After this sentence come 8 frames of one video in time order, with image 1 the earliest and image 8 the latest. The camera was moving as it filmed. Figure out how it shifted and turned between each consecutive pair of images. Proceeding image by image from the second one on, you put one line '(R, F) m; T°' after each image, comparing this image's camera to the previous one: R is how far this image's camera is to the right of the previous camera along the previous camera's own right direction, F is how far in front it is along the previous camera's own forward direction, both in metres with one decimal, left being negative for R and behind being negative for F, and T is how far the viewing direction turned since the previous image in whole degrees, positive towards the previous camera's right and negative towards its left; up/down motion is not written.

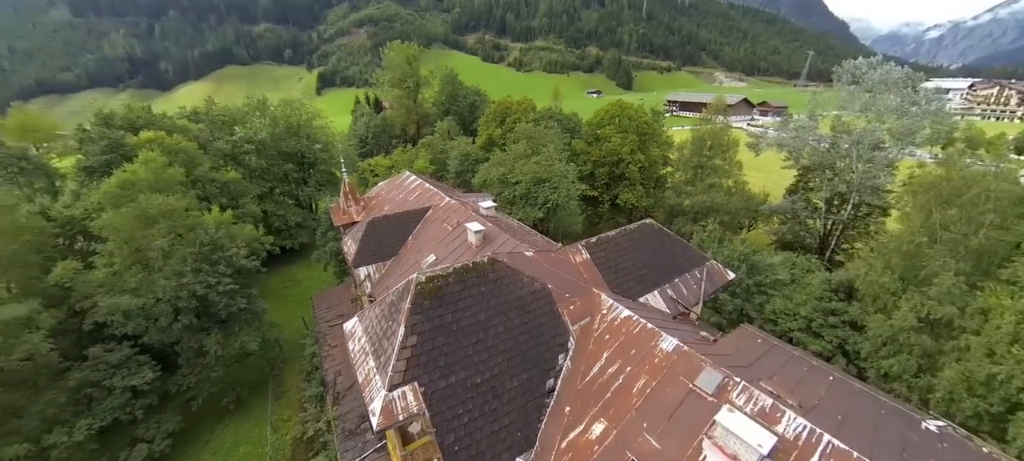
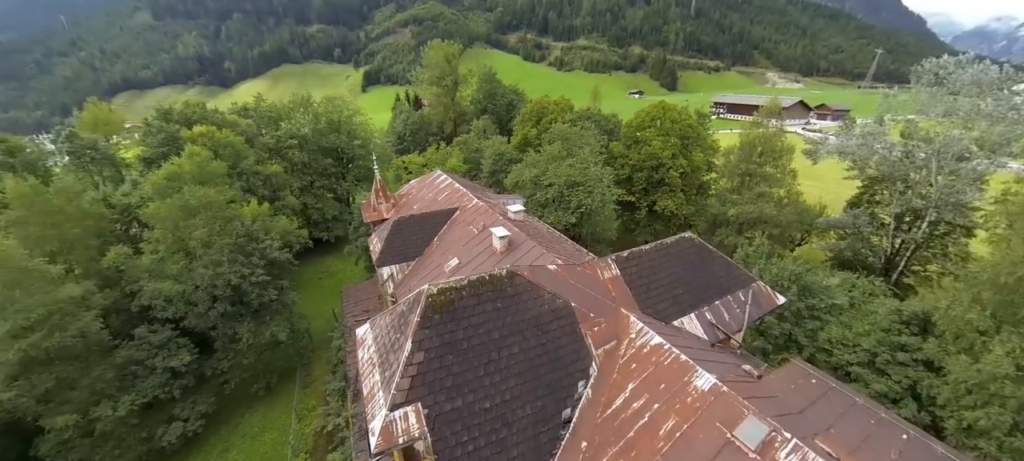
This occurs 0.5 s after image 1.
(+0.3, +0.9) m; -5°
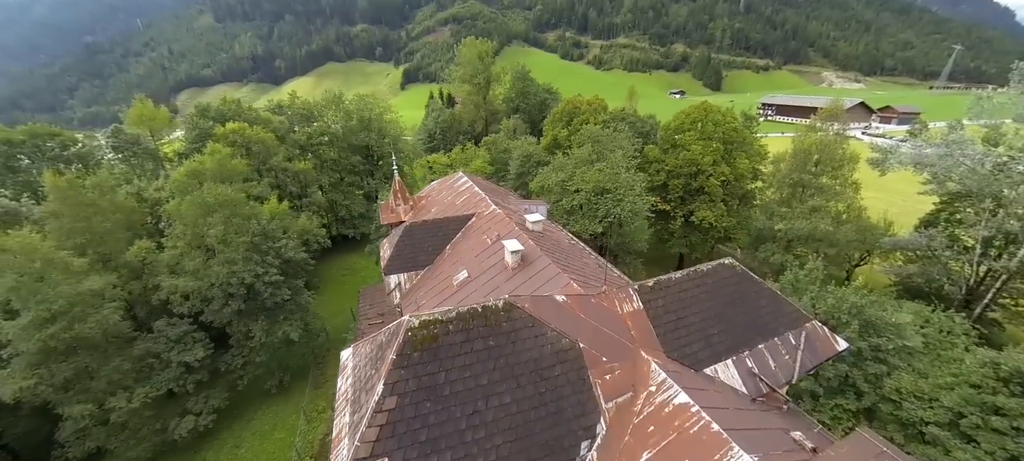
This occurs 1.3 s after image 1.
(+0.7, +1.6) m; -5°
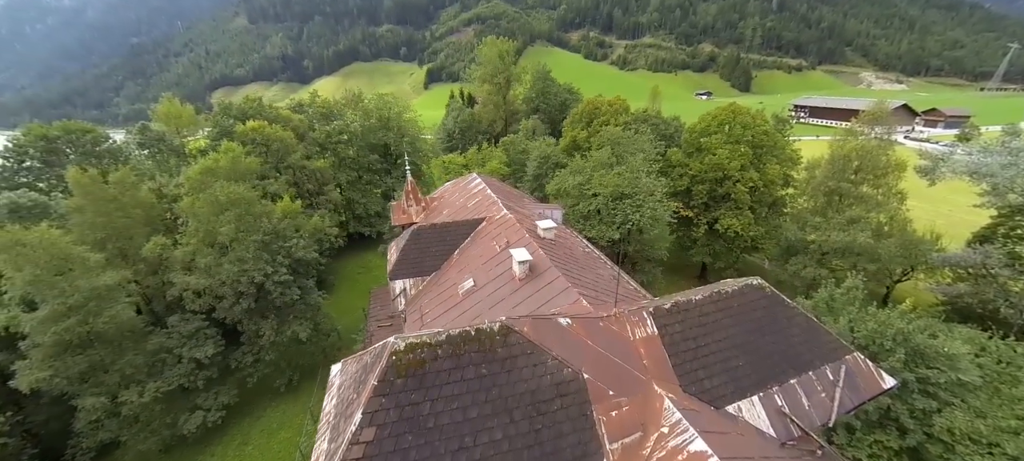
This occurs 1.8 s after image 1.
(+0.4, +0.9) m; -3°
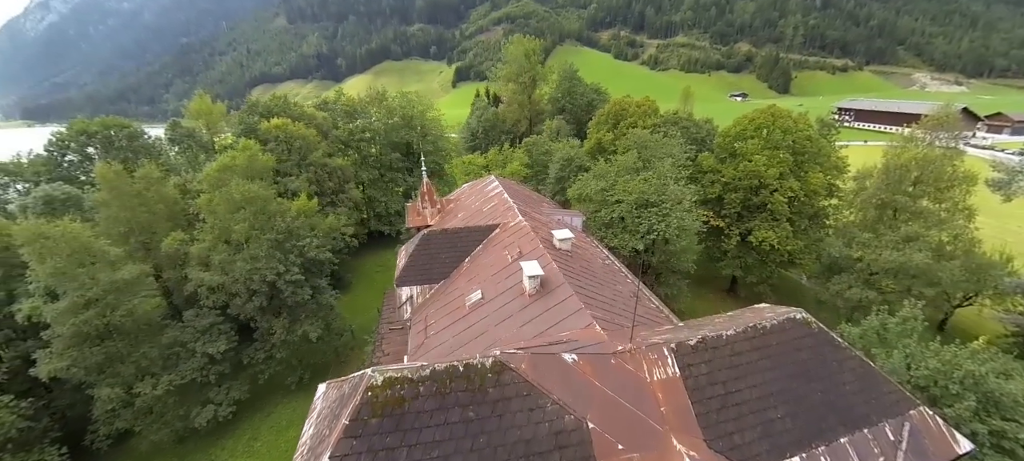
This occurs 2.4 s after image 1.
(+0.4, +1.1) m; -3°
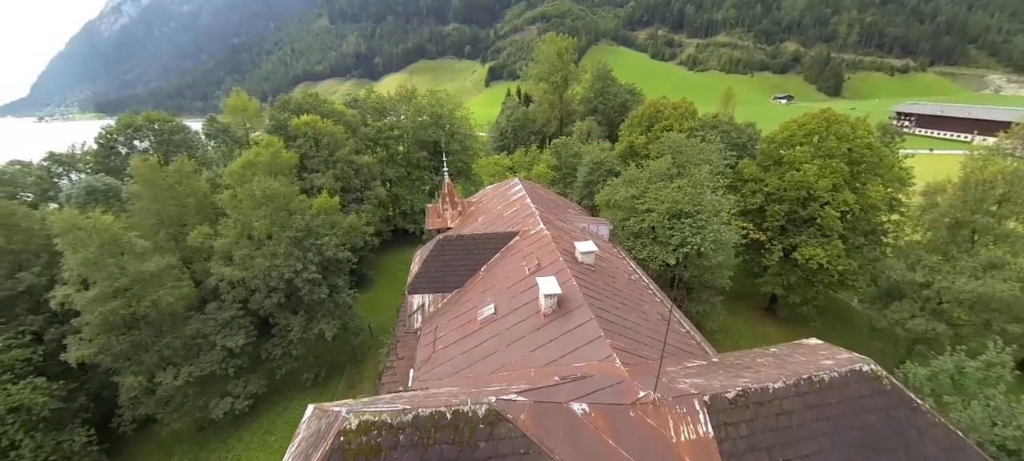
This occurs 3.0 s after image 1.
(+0.4, +1.1) m; -4°
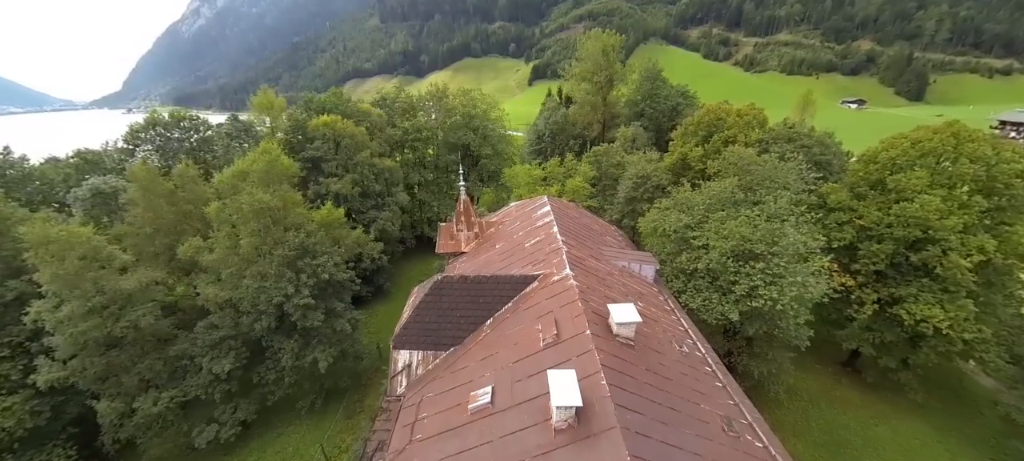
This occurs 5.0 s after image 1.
(+0.7, +3.8) m; -5°
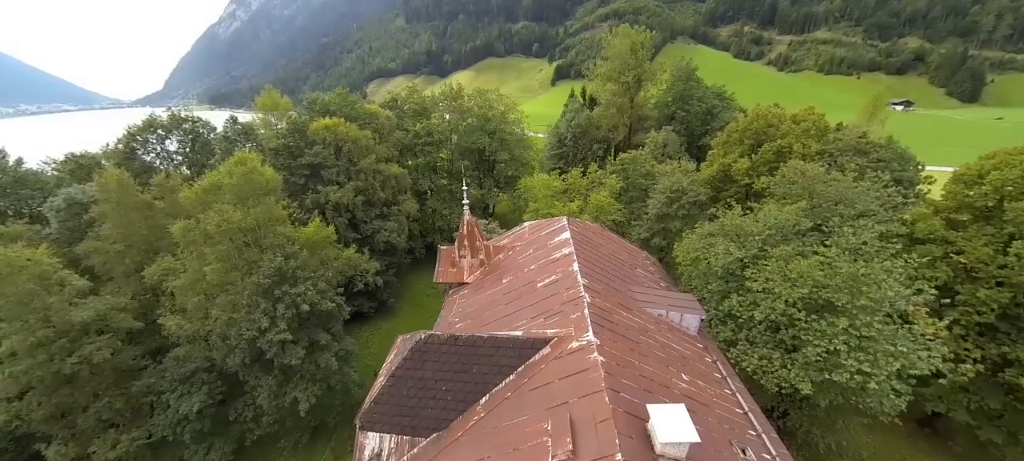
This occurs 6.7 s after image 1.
(+0.4, +3.3) m; -3°
